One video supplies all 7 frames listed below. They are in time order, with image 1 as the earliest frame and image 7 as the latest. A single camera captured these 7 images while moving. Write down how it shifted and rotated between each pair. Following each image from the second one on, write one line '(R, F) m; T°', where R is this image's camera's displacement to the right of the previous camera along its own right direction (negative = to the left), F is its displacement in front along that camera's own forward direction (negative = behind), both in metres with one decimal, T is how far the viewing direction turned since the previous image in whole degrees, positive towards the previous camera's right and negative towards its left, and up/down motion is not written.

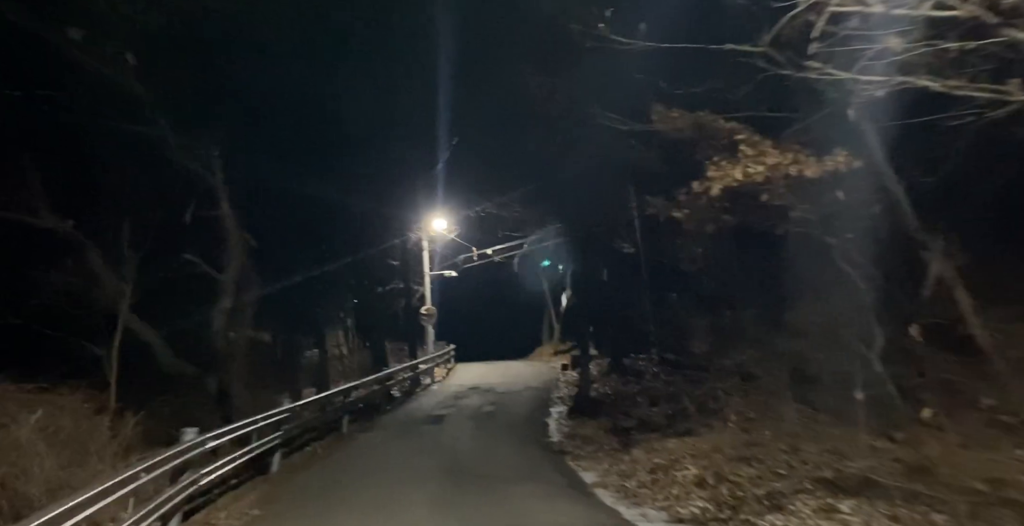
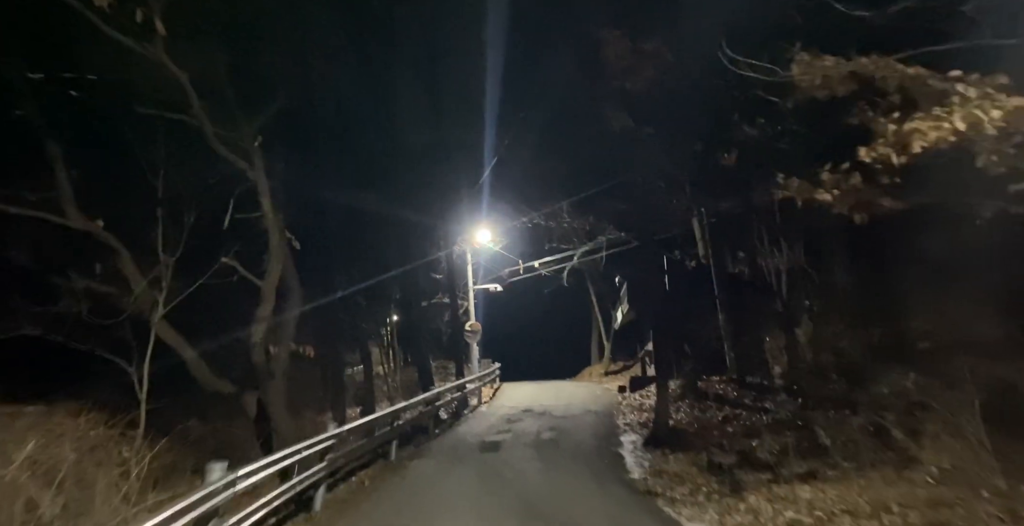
(-0.6, +1.3) m; -4°
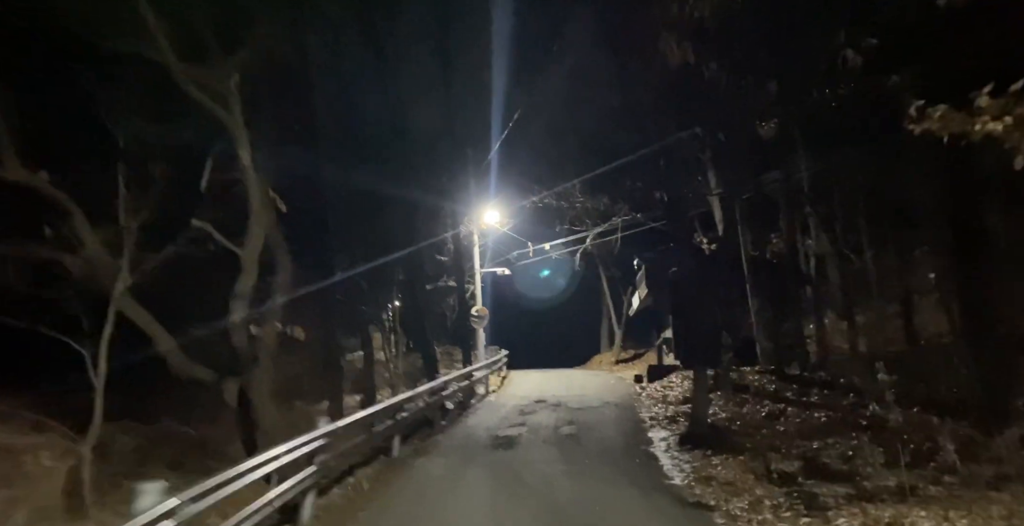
(-0.3, +1.3) m; 0°
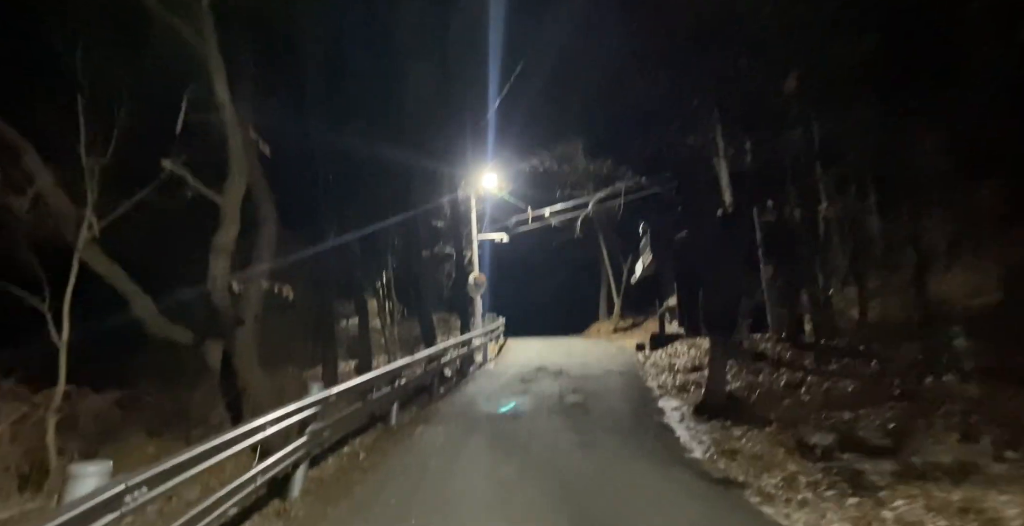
(-0.2, +0.7) m; +1°
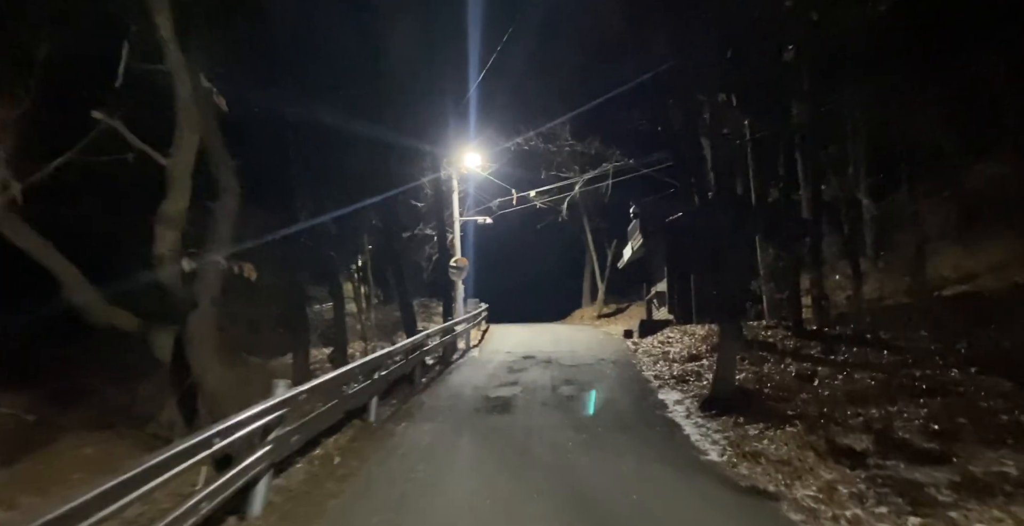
(-0.3, +0.9) m; +3°
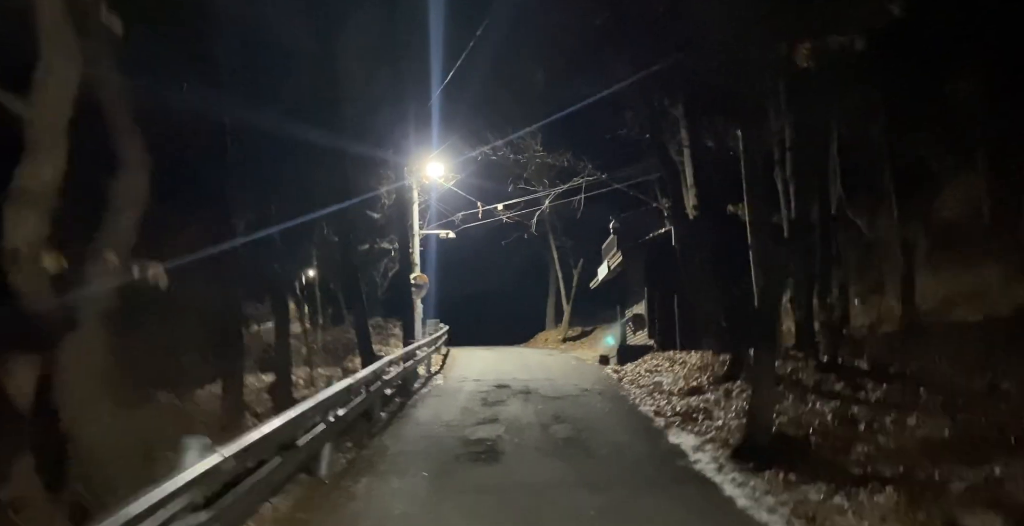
(-0.7, +1.6) m; +6°
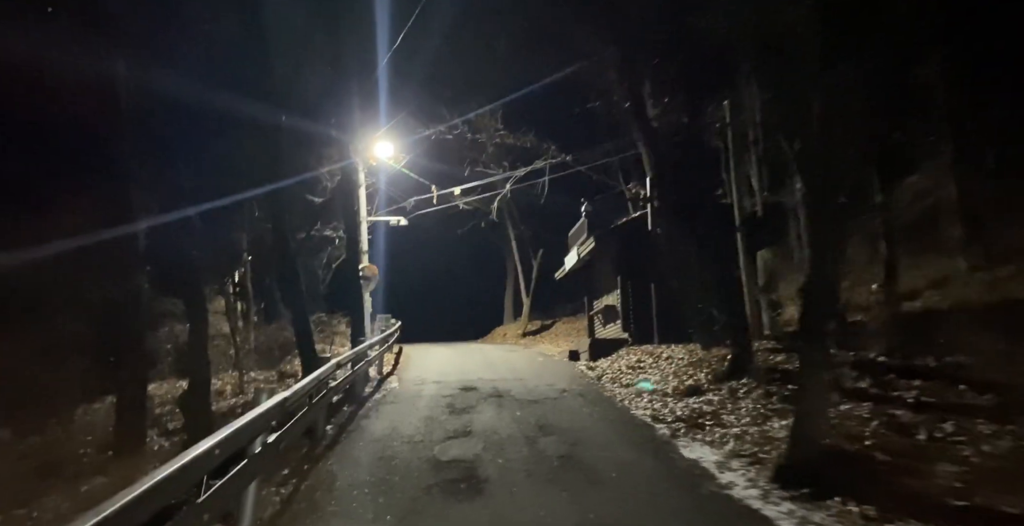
(-0.5, +1.7) m; +6°
